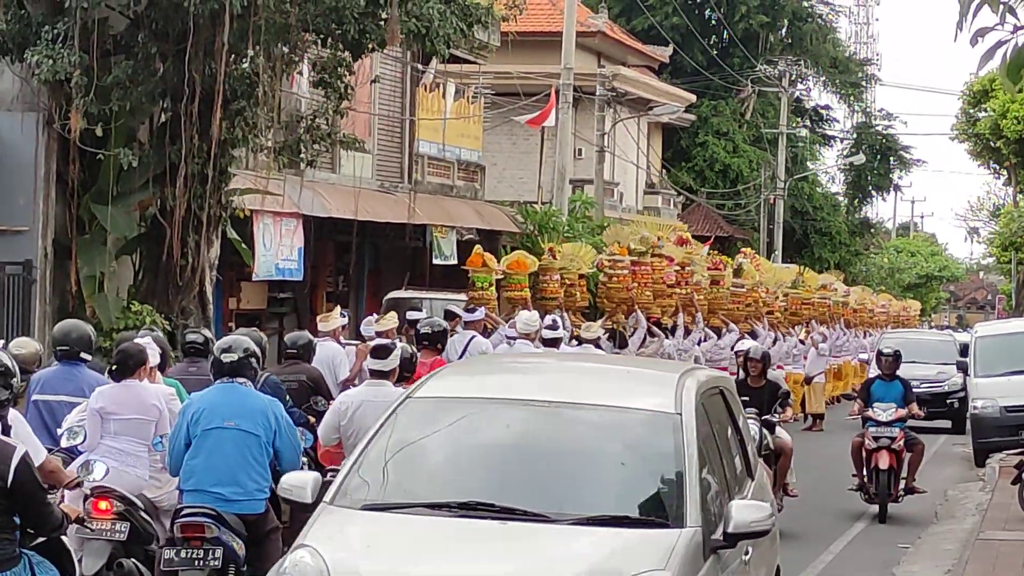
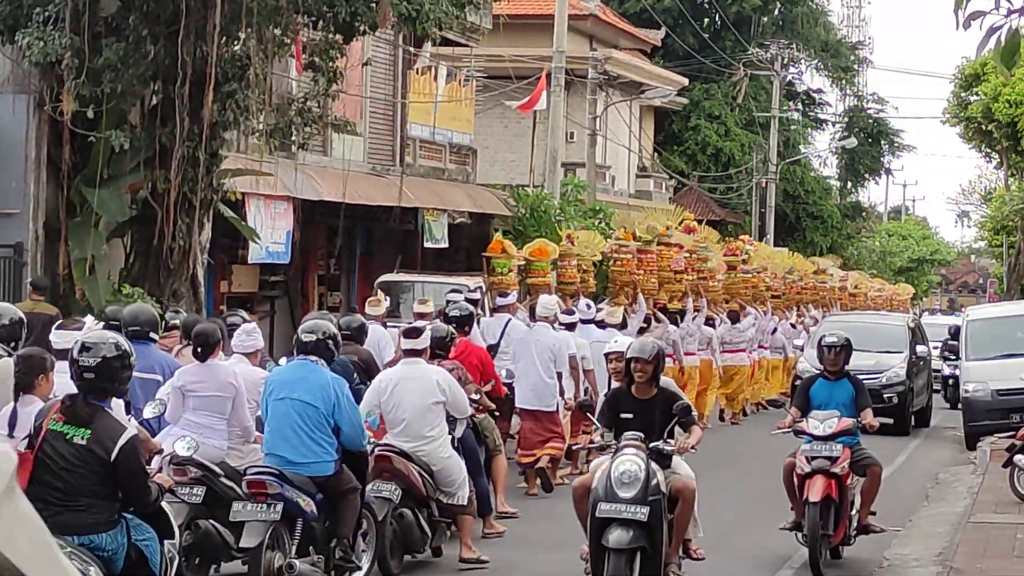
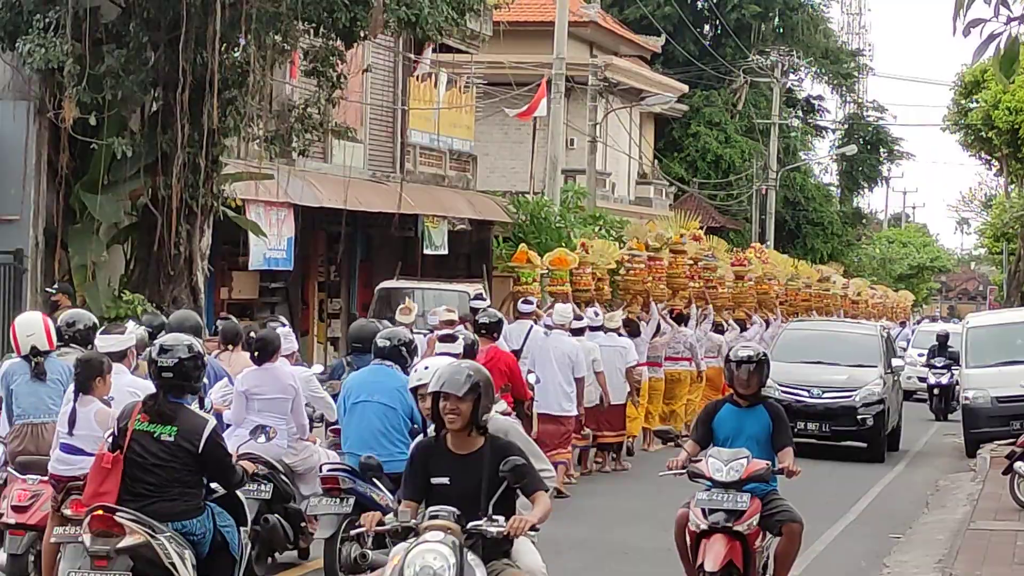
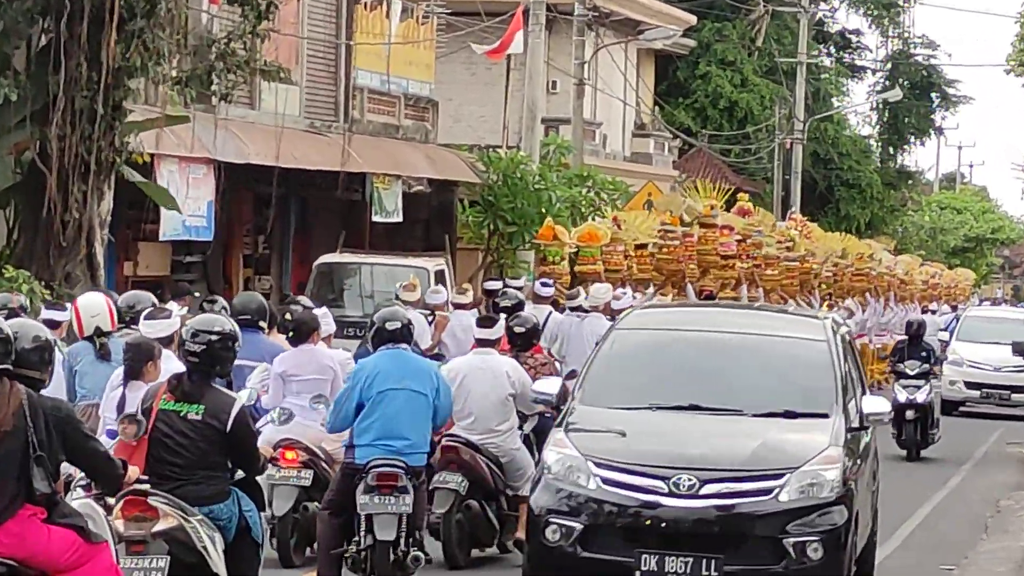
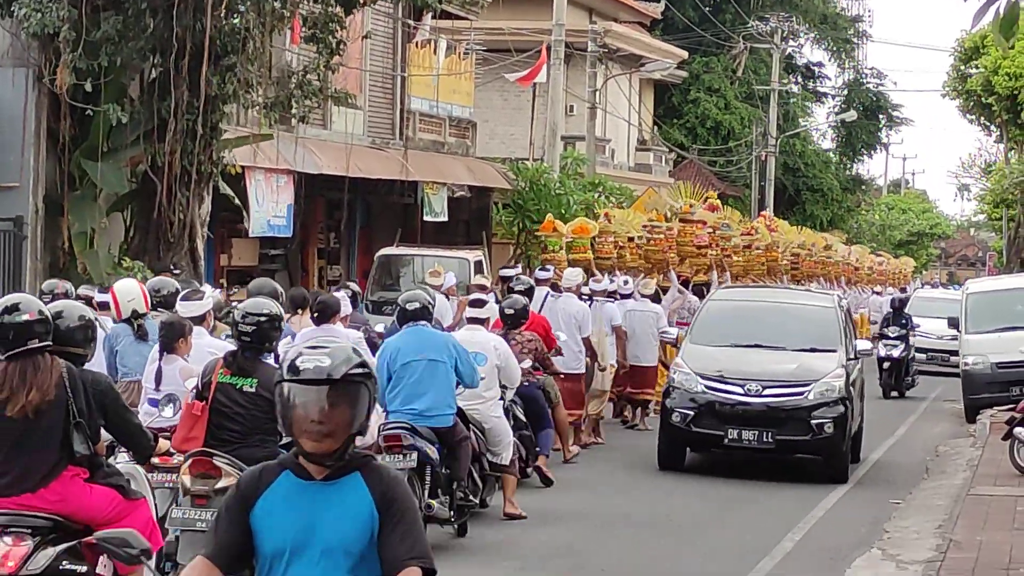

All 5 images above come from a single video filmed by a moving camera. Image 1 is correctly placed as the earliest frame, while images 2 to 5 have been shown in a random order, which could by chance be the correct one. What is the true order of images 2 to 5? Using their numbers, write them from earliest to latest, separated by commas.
2, 3, 5, 4
